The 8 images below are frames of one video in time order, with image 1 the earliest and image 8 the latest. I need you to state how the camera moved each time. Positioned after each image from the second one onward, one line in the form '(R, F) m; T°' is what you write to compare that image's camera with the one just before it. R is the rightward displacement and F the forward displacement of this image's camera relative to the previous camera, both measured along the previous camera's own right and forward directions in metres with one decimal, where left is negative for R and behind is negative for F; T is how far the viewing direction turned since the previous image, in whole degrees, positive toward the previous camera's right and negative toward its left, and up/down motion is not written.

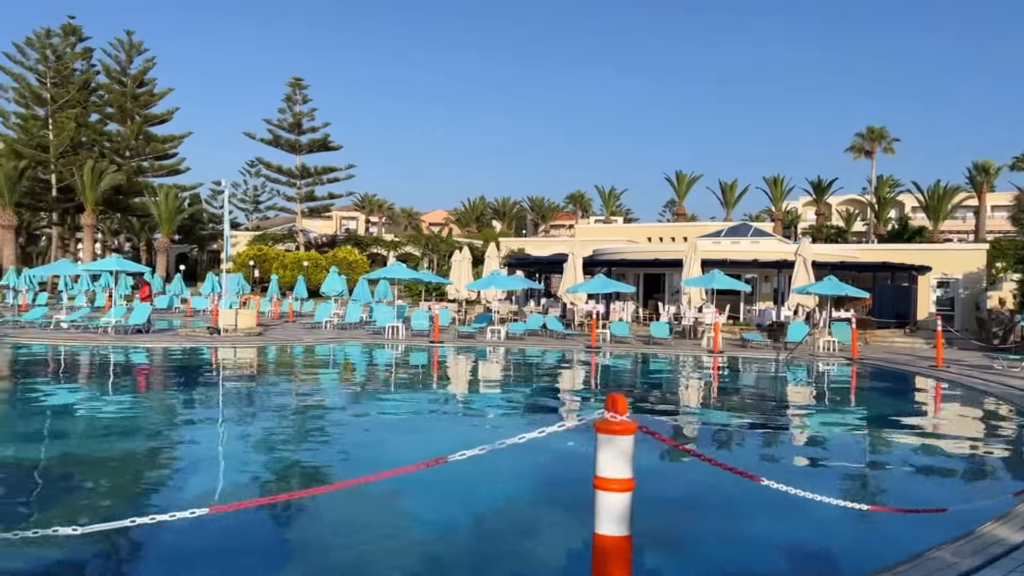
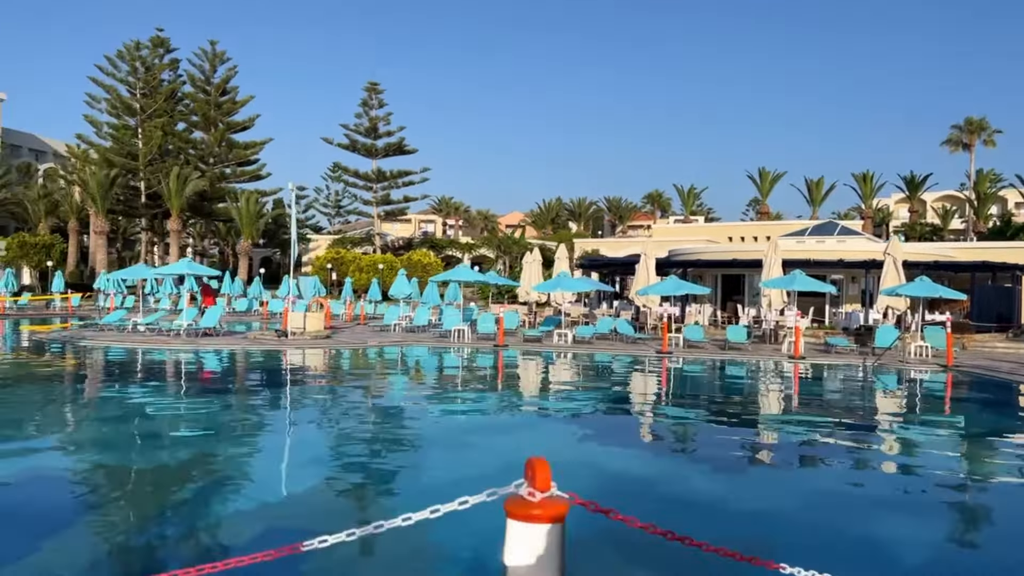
(+0.3, +0.5) m; -6°
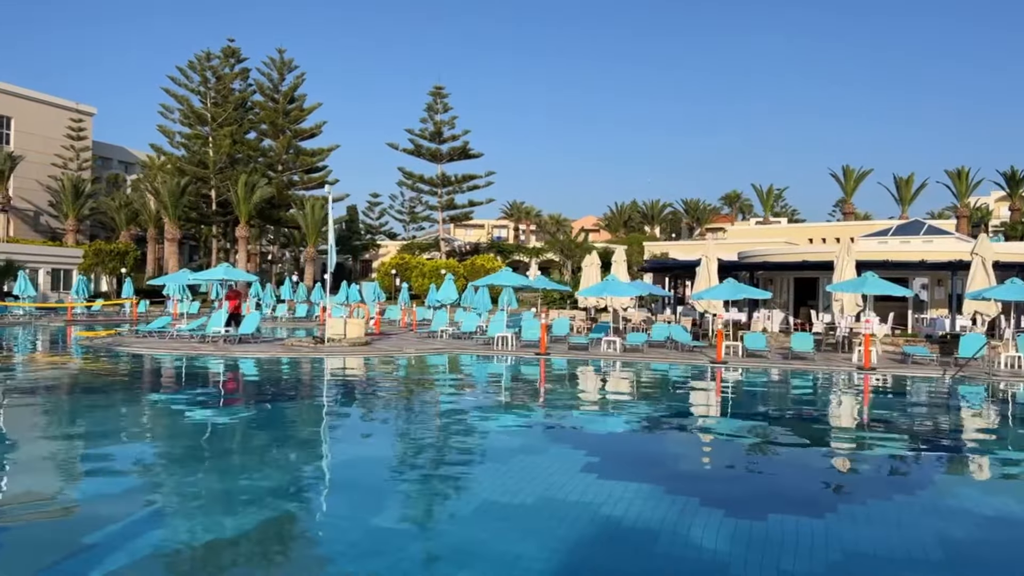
(+0.8, +1.0) m; -6°
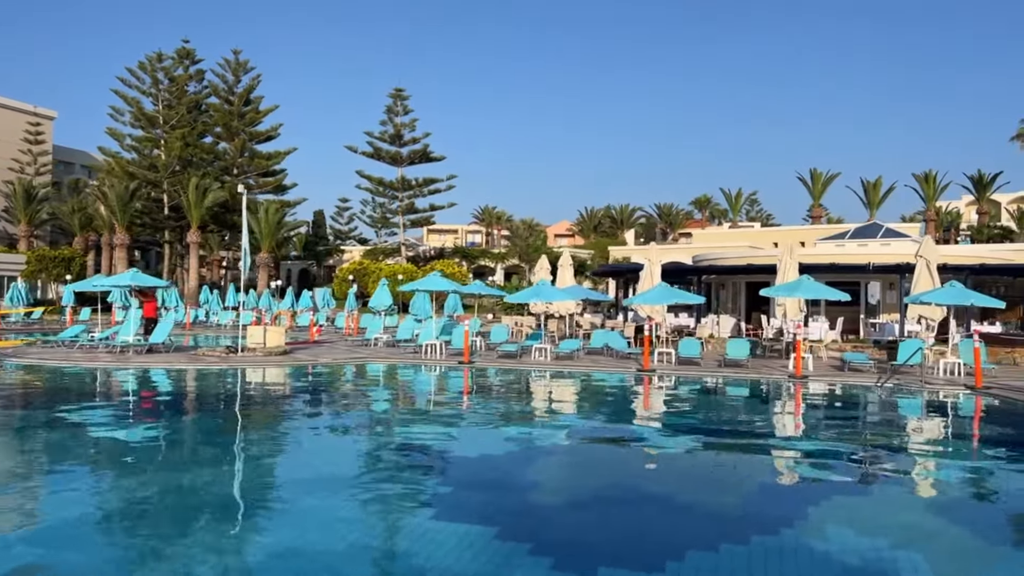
(+1.2, +0.8) m; +1°
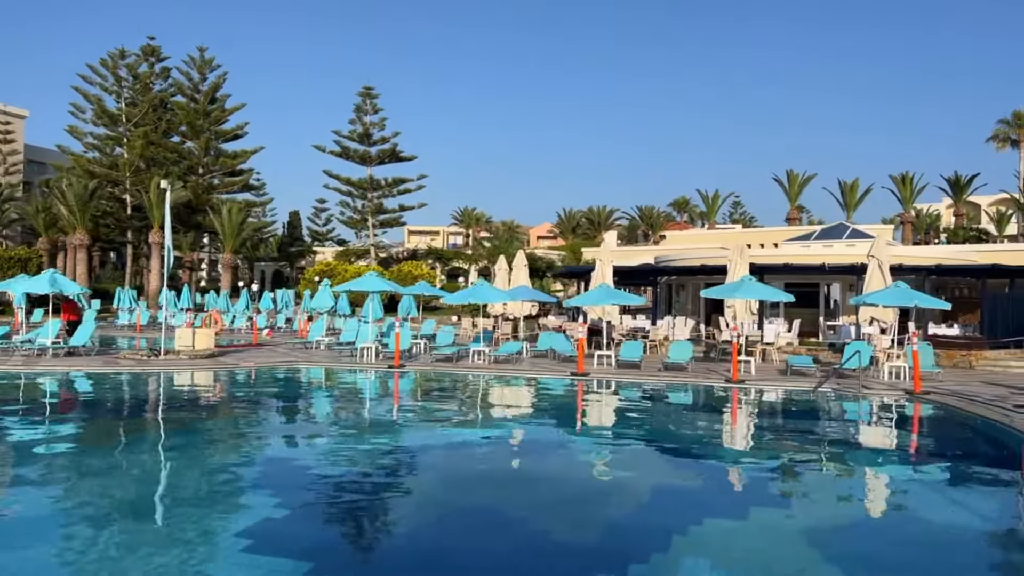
(+1.1, +0.6) m; +1°
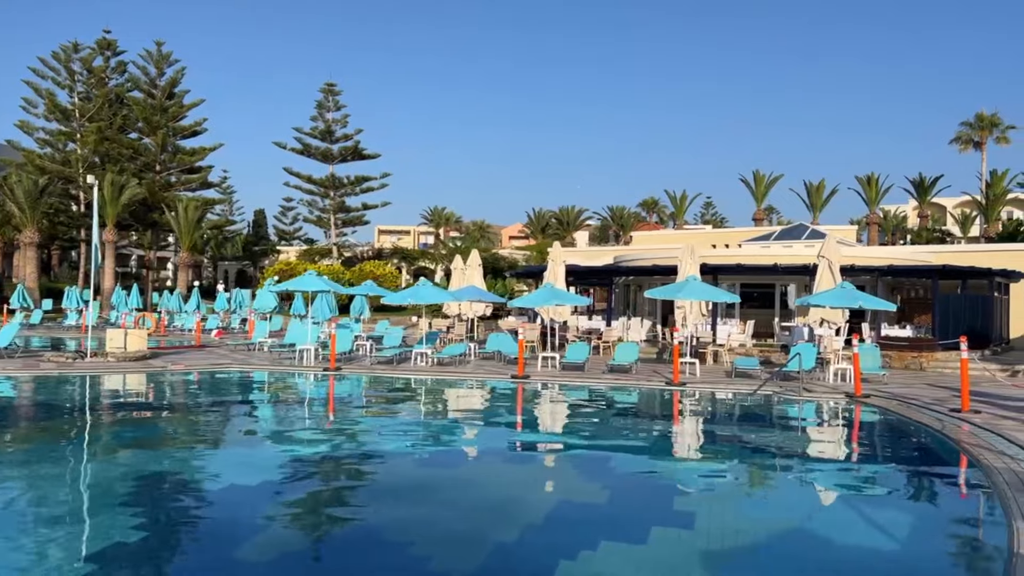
(+0.7, +0.4) m; +2°
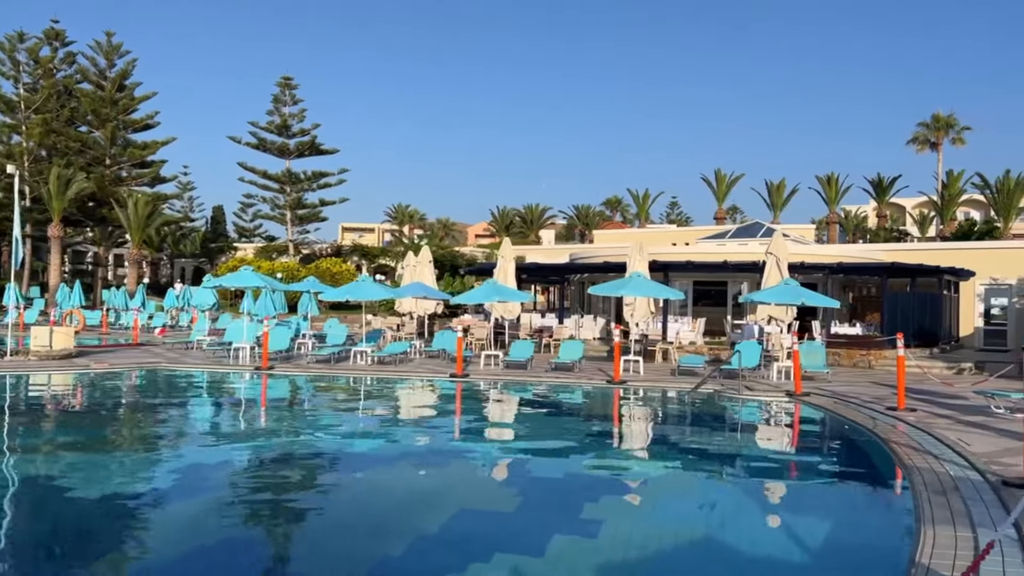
(+0.5, +0.4) m; +2°
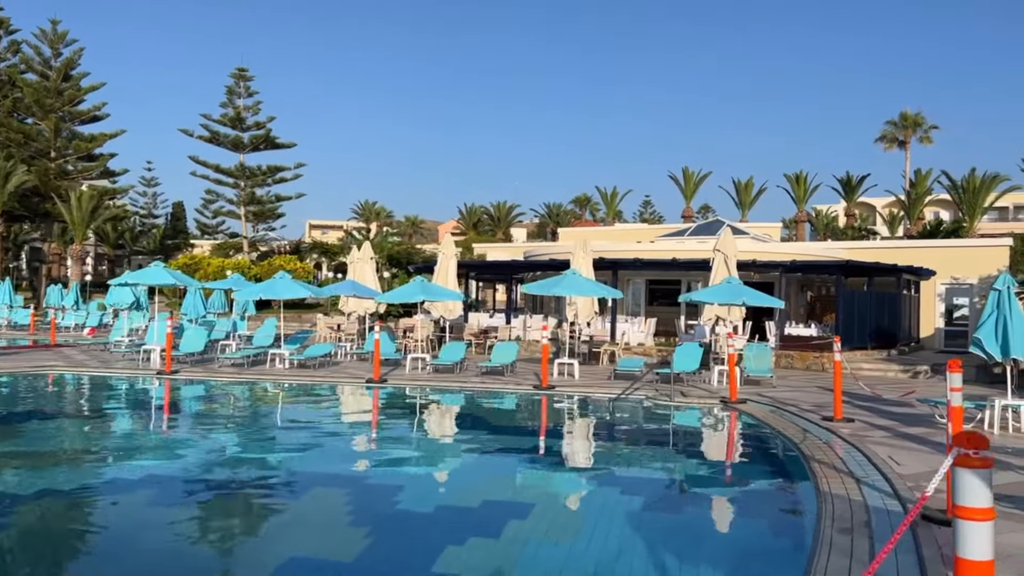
(+0.9, +1.0) m; +1°
